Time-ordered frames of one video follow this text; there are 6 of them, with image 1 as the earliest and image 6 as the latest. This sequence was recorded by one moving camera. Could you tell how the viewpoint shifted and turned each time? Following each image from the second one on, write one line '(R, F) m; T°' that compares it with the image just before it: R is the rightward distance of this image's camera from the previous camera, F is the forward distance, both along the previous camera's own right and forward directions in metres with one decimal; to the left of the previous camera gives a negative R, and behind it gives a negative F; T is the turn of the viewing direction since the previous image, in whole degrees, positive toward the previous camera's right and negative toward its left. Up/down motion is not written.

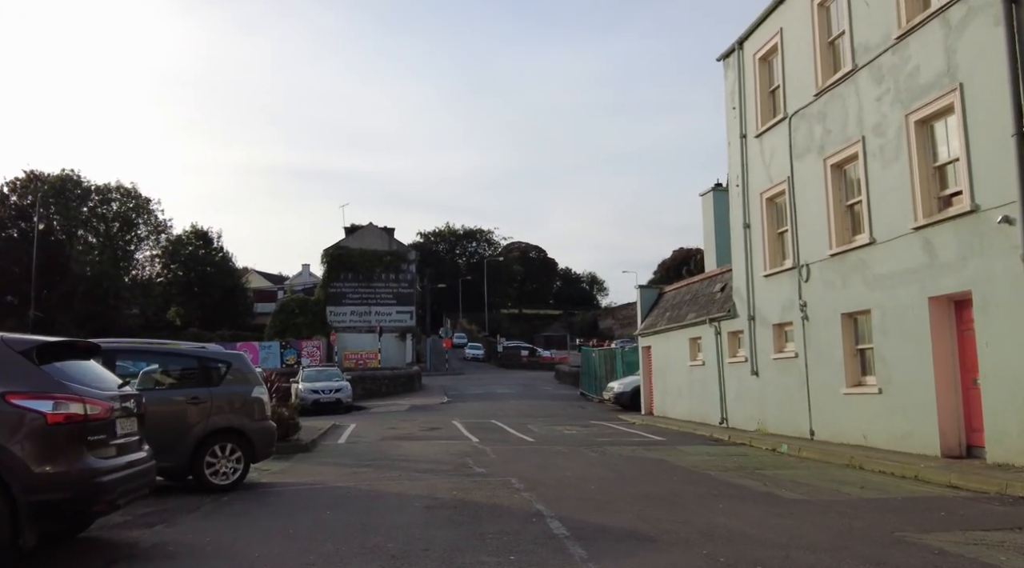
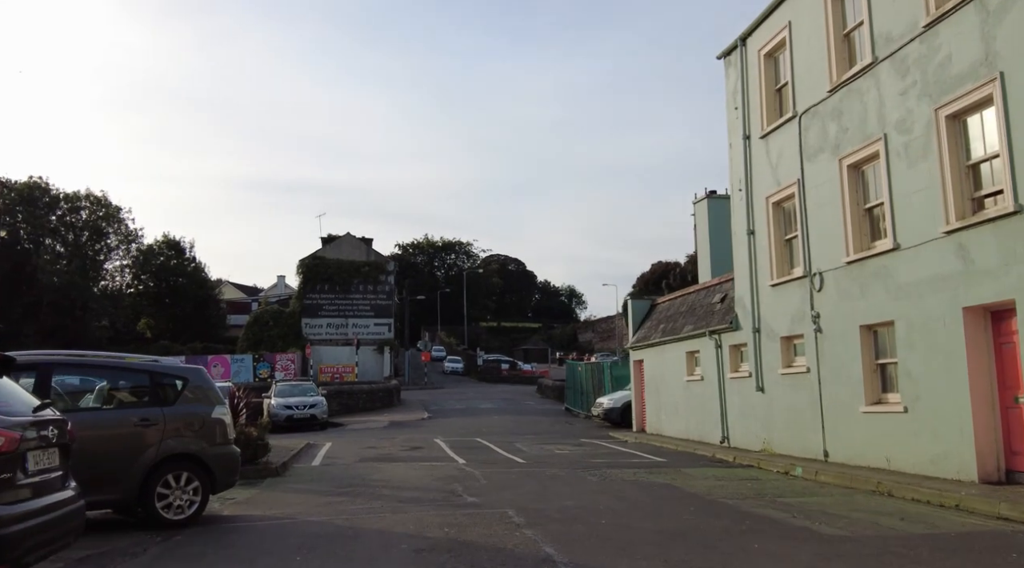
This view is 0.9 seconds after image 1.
(-0.2, +1.2) m; +2°
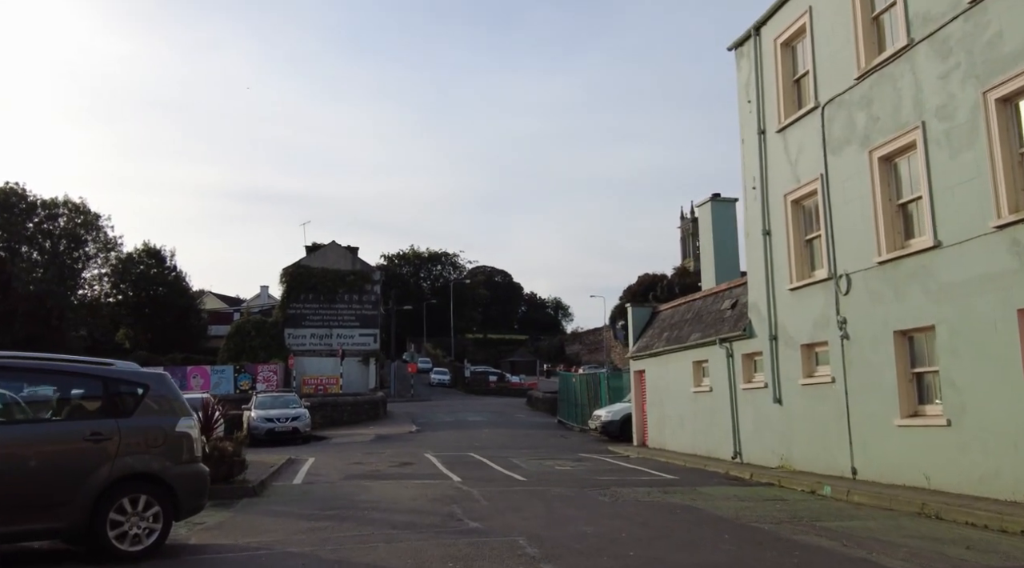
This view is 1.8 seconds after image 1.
(-0.3, +1.2) m; +1°
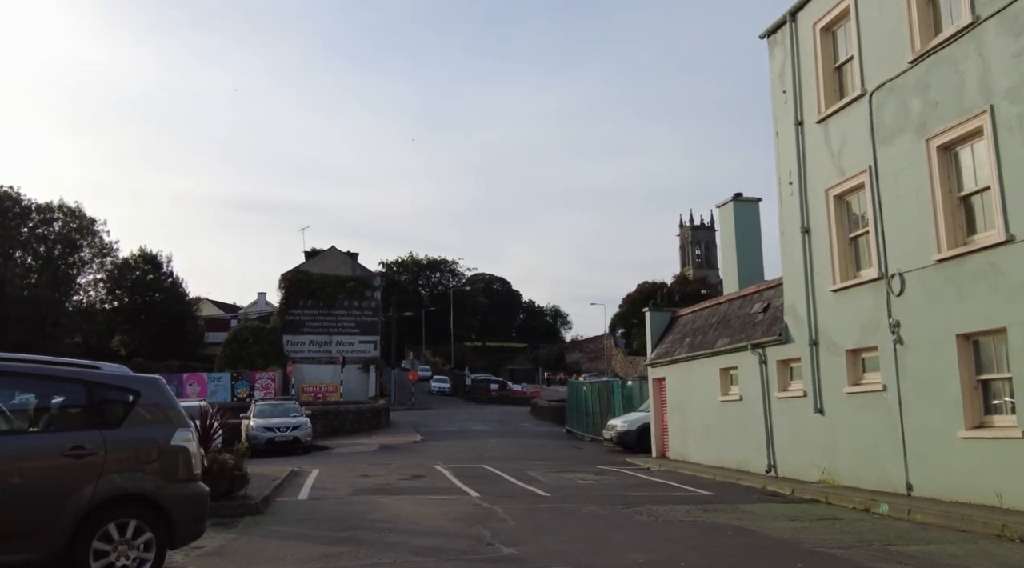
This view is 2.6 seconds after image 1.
(-0.4, +1.0) m; 0°
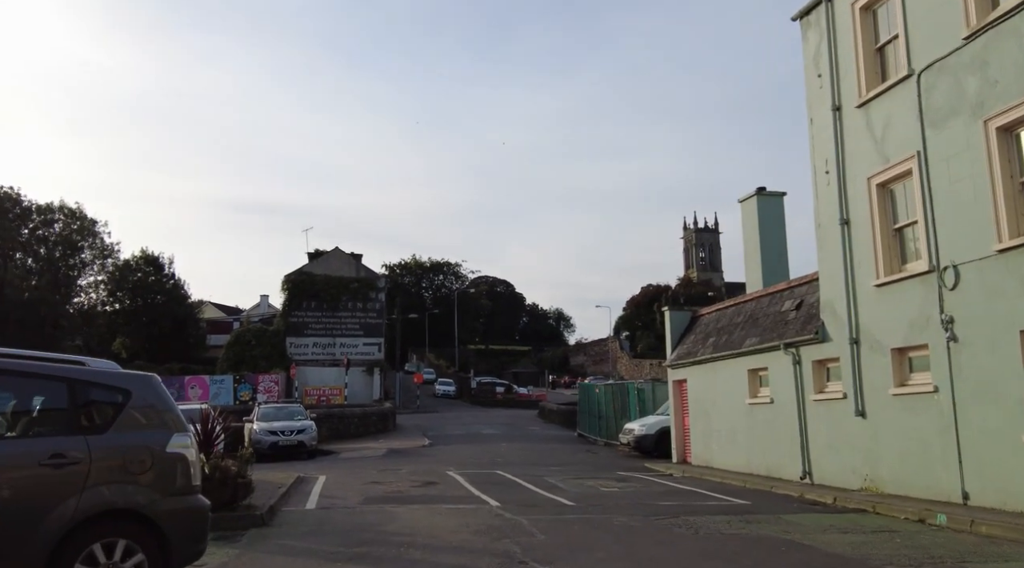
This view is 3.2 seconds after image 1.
(-0.3, +0.8) m; 0°
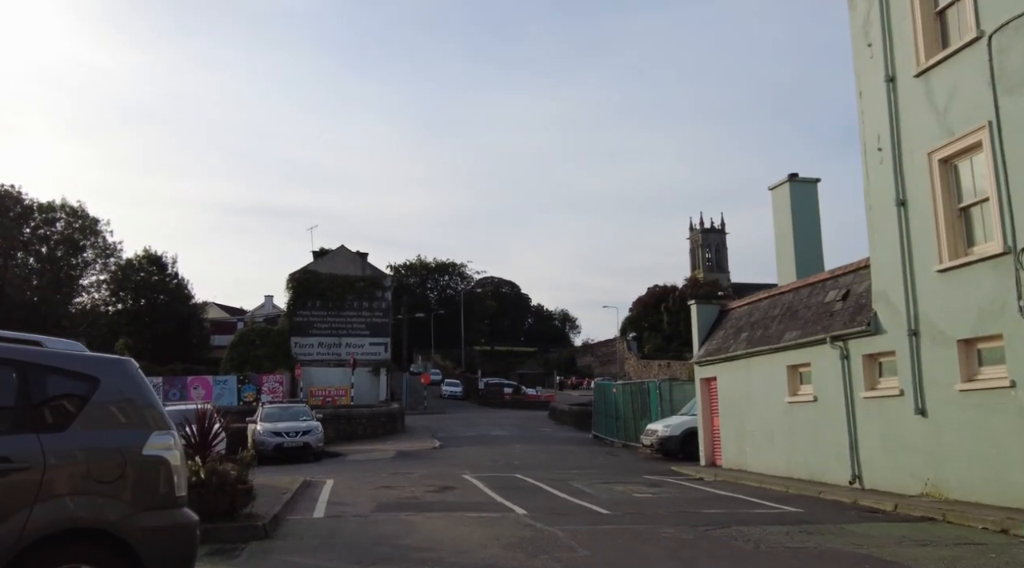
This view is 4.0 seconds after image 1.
(-0.3, +1.1) m; 0°
